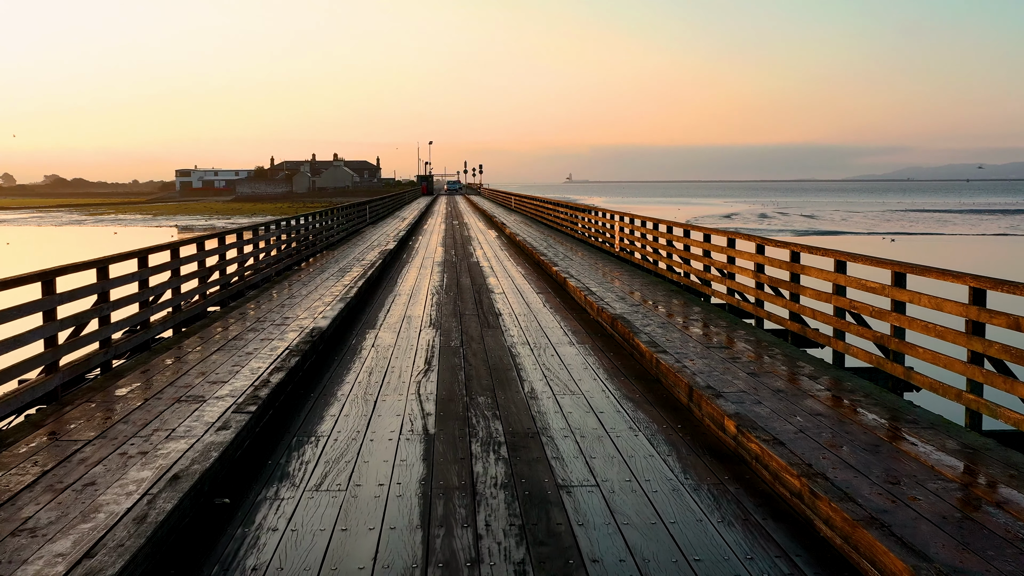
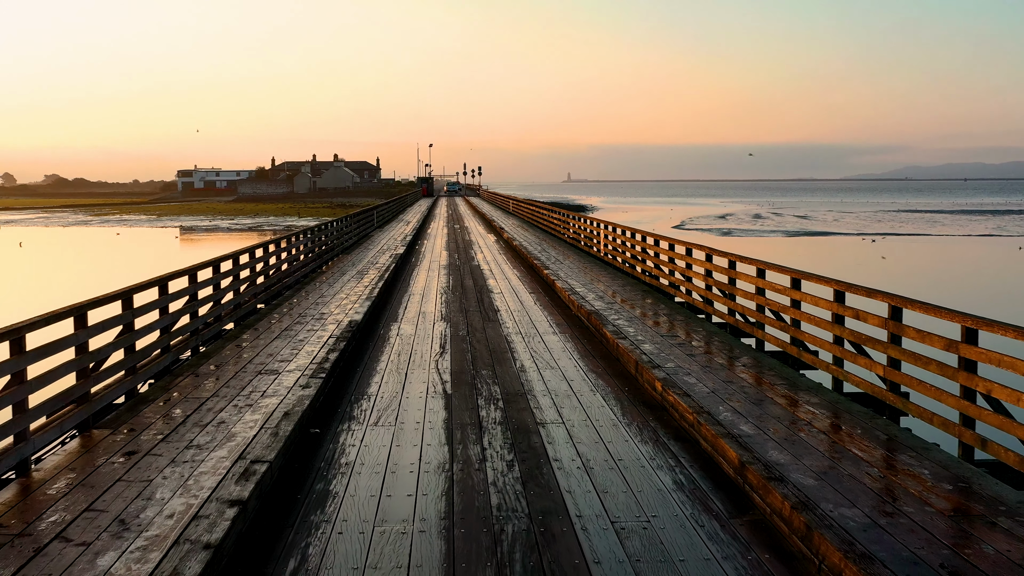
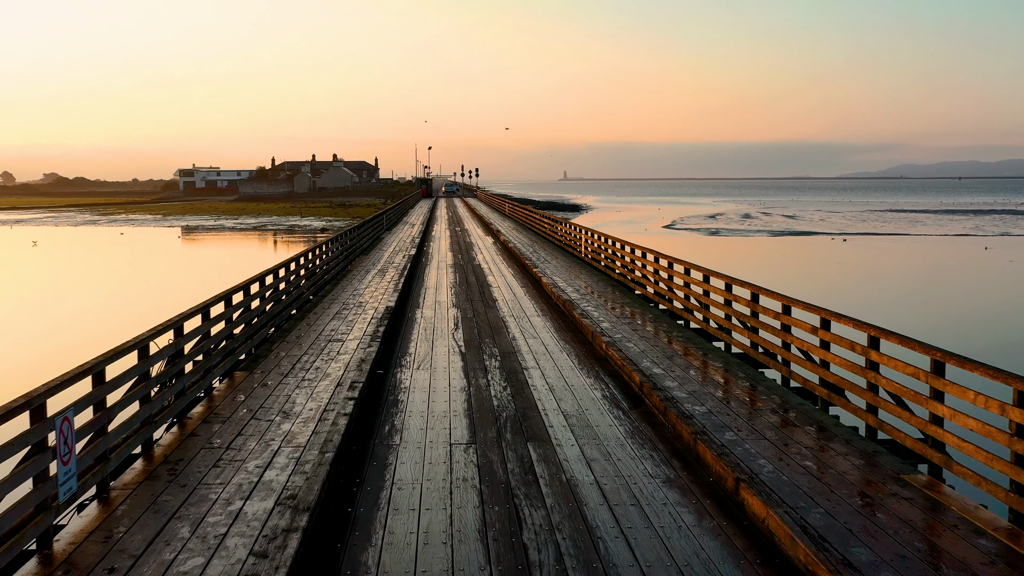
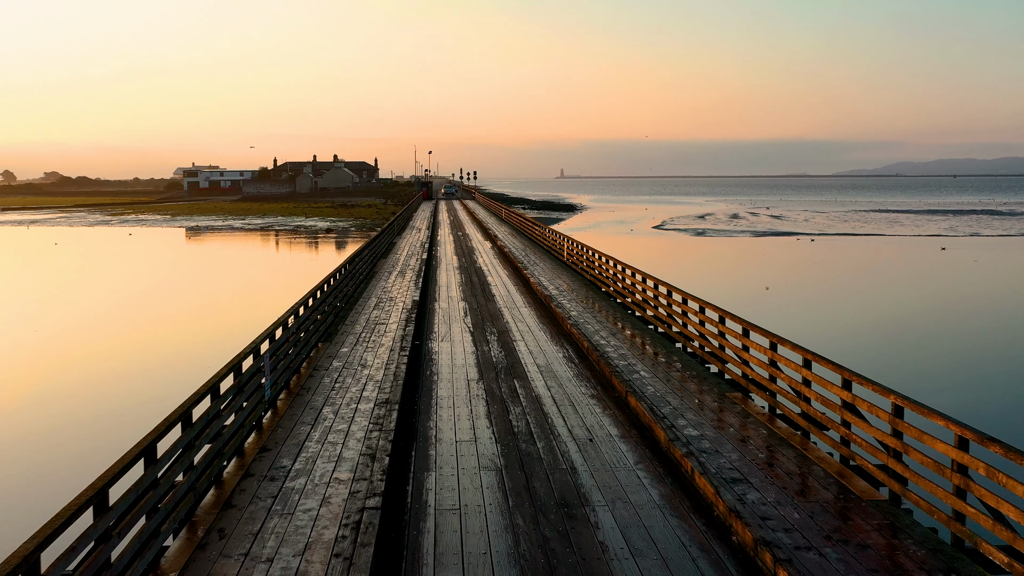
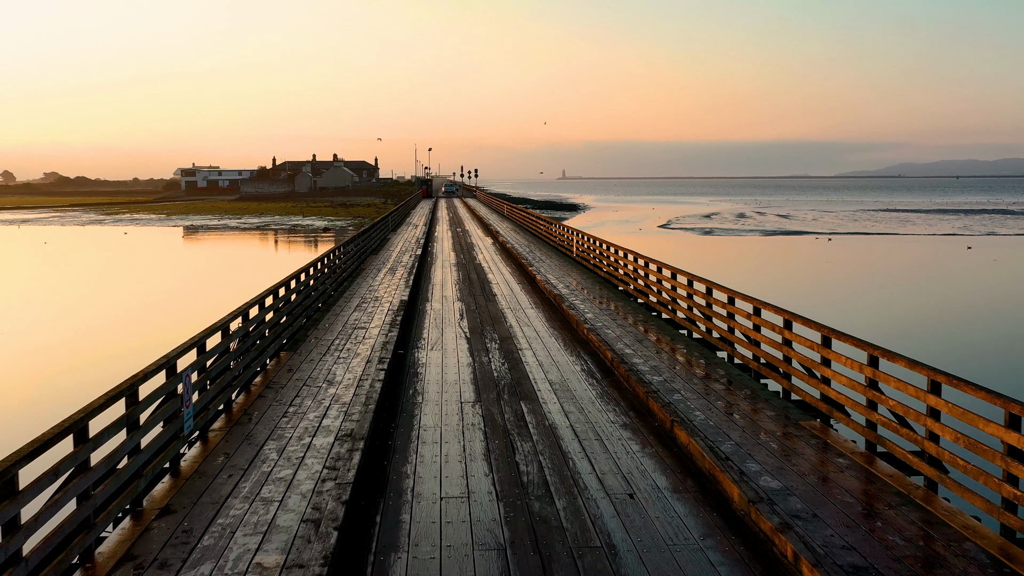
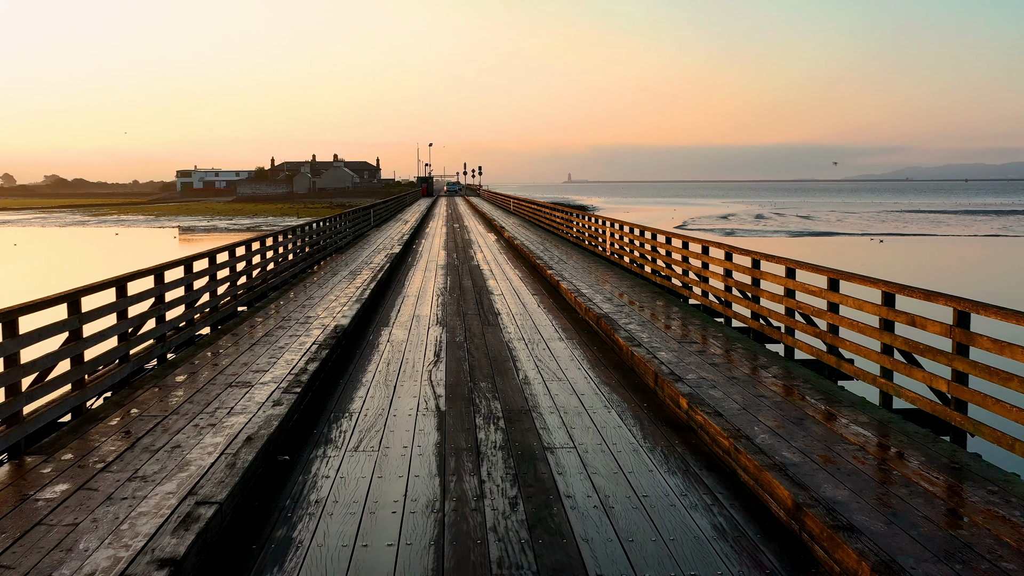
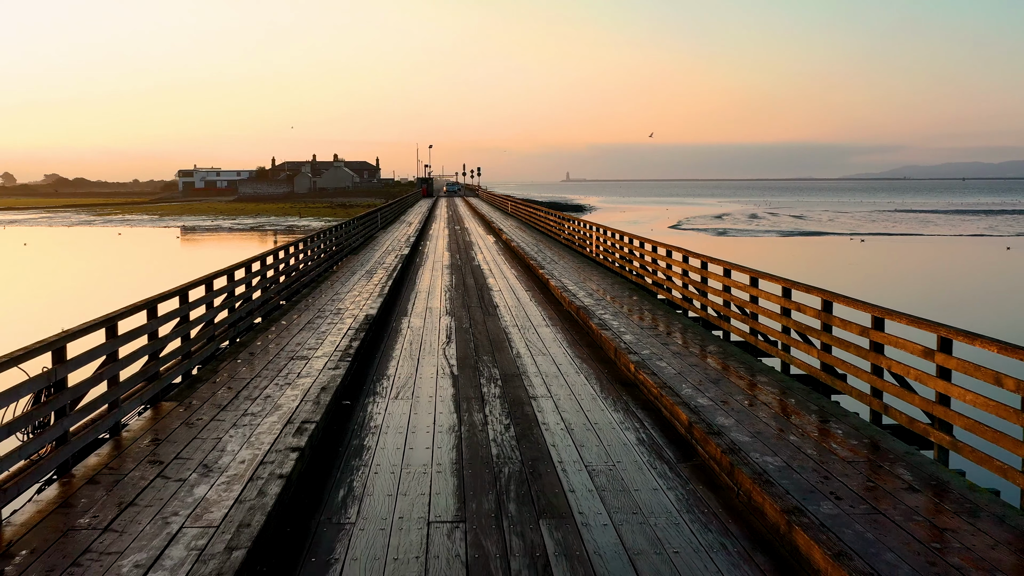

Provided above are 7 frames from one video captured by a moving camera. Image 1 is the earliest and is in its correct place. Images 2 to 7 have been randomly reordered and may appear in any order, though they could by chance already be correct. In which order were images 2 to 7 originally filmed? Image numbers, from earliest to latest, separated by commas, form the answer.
6, 2, 7, 3, 5, 4
